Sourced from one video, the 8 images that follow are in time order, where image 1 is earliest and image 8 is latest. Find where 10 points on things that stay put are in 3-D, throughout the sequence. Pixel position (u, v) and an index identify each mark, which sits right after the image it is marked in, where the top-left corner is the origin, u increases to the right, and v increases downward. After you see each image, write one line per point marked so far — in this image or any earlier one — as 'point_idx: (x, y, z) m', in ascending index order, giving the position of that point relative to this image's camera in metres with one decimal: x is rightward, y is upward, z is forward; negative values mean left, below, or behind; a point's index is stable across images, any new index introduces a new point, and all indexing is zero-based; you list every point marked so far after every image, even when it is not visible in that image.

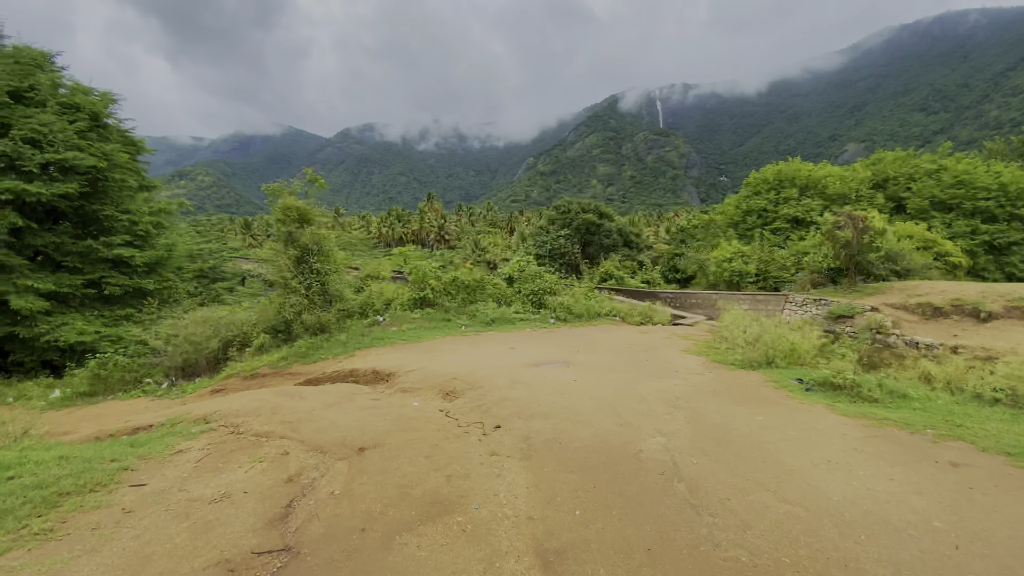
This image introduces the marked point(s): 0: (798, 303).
0: (+10.6, -0.5, +18.0) m
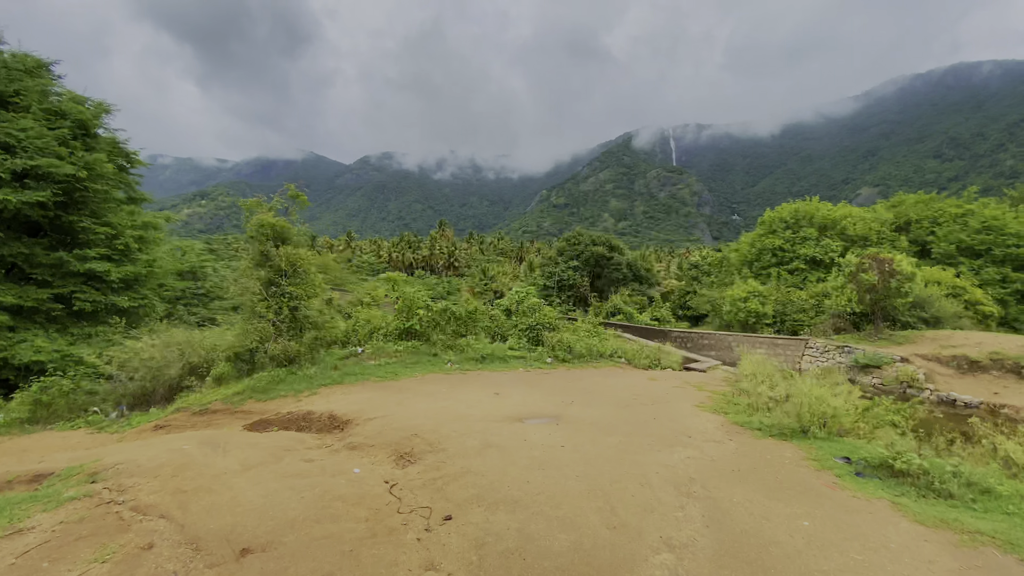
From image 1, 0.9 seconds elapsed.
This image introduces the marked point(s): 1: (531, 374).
0: (+10.5, -2.1, +16.7) m
1: (+0.3, -1.6, +8.8) m
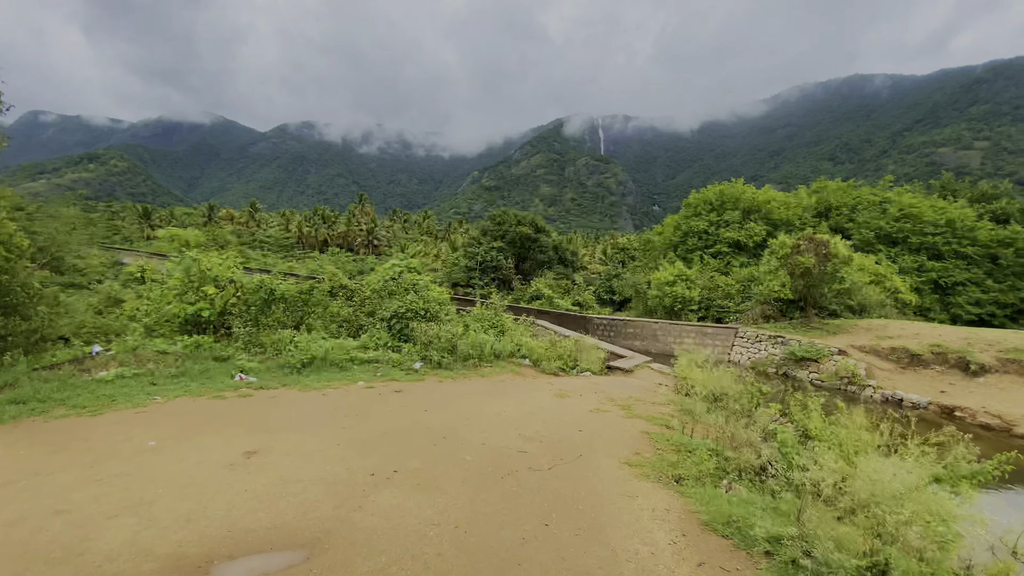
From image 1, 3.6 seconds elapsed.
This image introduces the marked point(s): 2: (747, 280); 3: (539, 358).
0: (+7.3, -1.6, +14.8) m
1: (-1.7, -1.2, +5.5) m
2: (+8.7, +0.3, +17.8) m
3: (+0.4, -1.1, +7.5) m
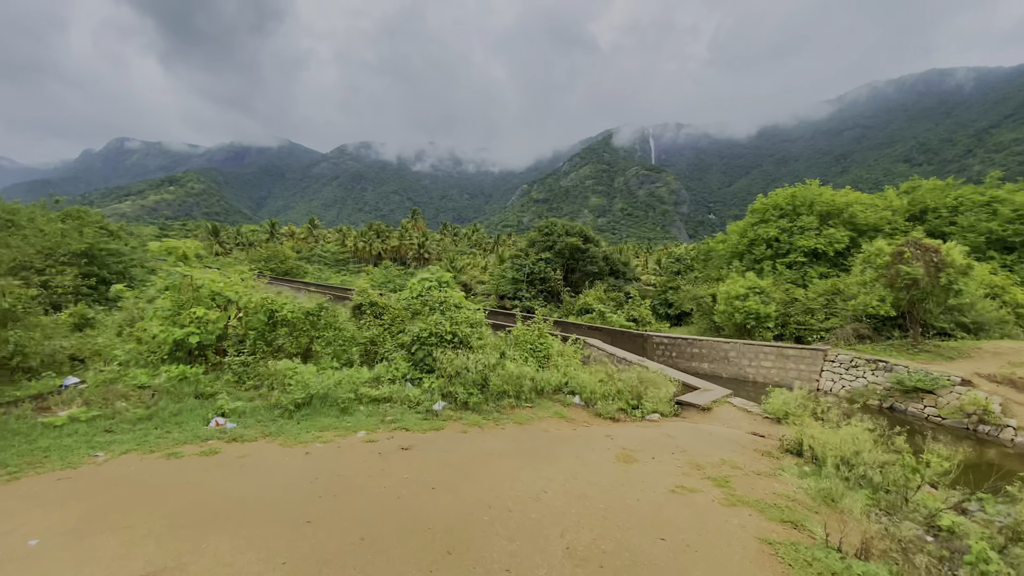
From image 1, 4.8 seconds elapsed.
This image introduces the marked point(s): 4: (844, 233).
0: (+8.6, -2.0, +12.5) m
1: (-1.3, -1.4, +4.2) m
2: (+10.3, -0.2, +15.4) m
3: (+1.0, -1.4, +6.0) m
4: (+12.5, +2.1, +17.9) m
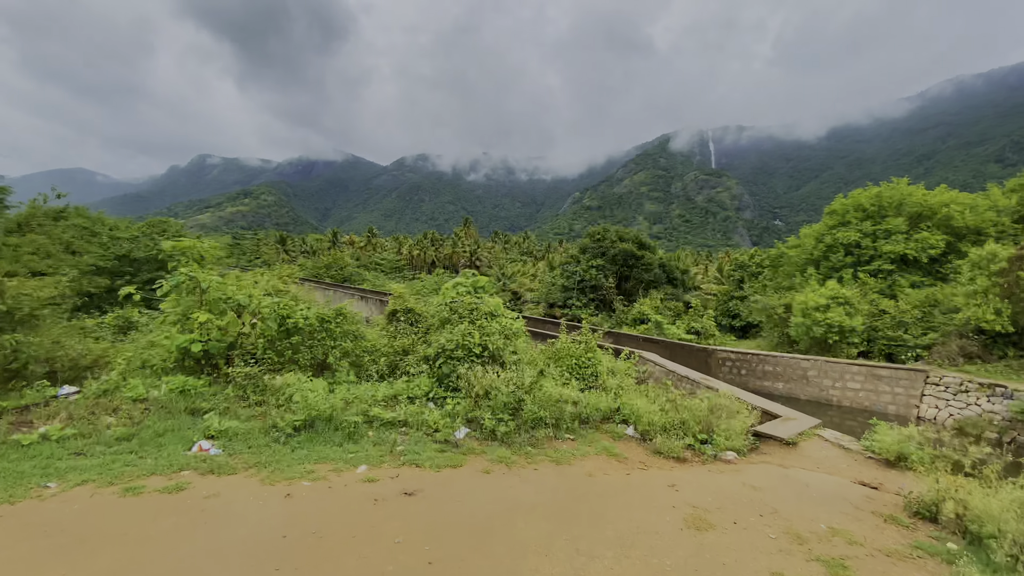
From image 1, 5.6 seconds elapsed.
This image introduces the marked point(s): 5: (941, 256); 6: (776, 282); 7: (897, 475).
0: (+9.6, -2.2, +10.5) m
1: (-1.1, -1.4, +3.3) m
2: (+11.7, -0.5, +13.3) m
3: (+1.4, -1.5, +4.9) m
4: (+14.1, +1.7, +15.6) m
5: (+13.4, +1.0, +15.1) m
6: (+11.1, +0.3, +19.9) m
7: (+4.1, -2.0, +5.0) m
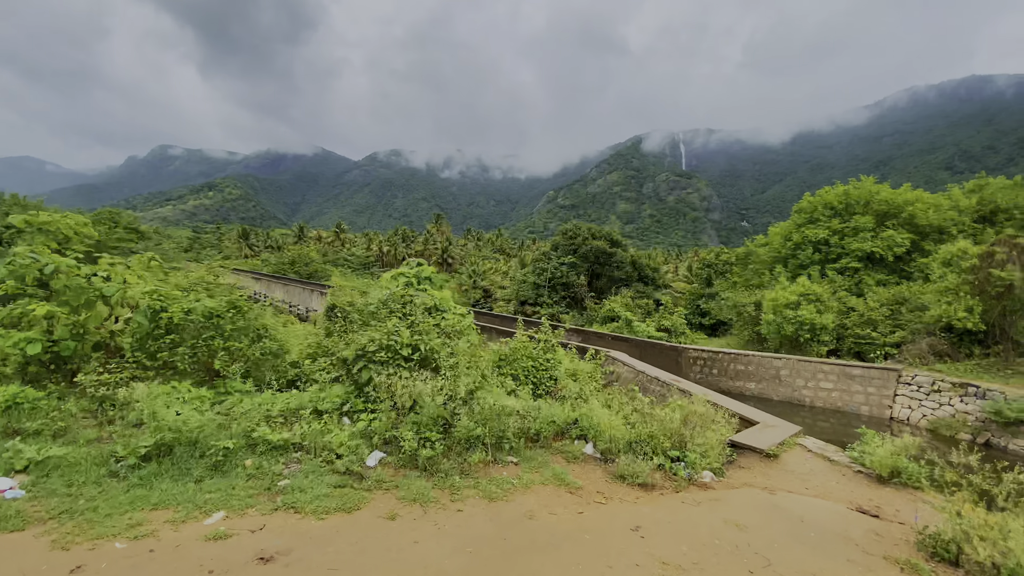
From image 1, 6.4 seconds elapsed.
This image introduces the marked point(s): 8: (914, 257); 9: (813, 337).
0: (+8.8, -2.1, +10.1) m
1: (-1.6, -1.3, +2.3) m
2: (+10.6, -0.4, +13.0) m
3: (+0.9, -1.4, +4.1) m
4: (+13.0, +1.8, +15.4) m
5: (+12.3, +1.1, +14.9) m
6: (+9.7, +0.4, +19.6) m
7: (+3.5, -1.9, +4.3) m
8: (+12.9, +1.0, +15.2) m
9: (+8.4, -1.3, +13.1) m
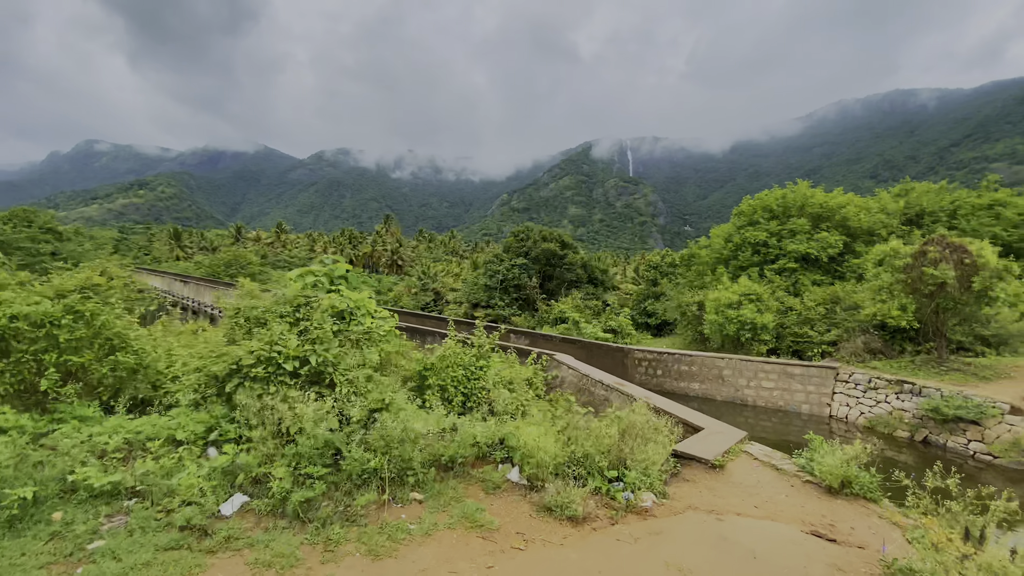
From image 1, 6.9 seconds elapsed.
0: (+7.5, -2.1, +10.2) m
1: (-2.0, -1.3, +1.5) m
2: (+9.1, -0.4, +13.3) m
3: (+0.2, -1.3, +3.5) m
4: (+11.2, +1.8, +16.0) m
5: (+10.6, +1.1, +15.4) m
6: (+7.5, +0.3, +19.8) m
7: (+2.8, -1.9, +3.9) m
8: (+11.1, +1.0, +15.8) m
9: (+6.8, -1.3, +13.2) m
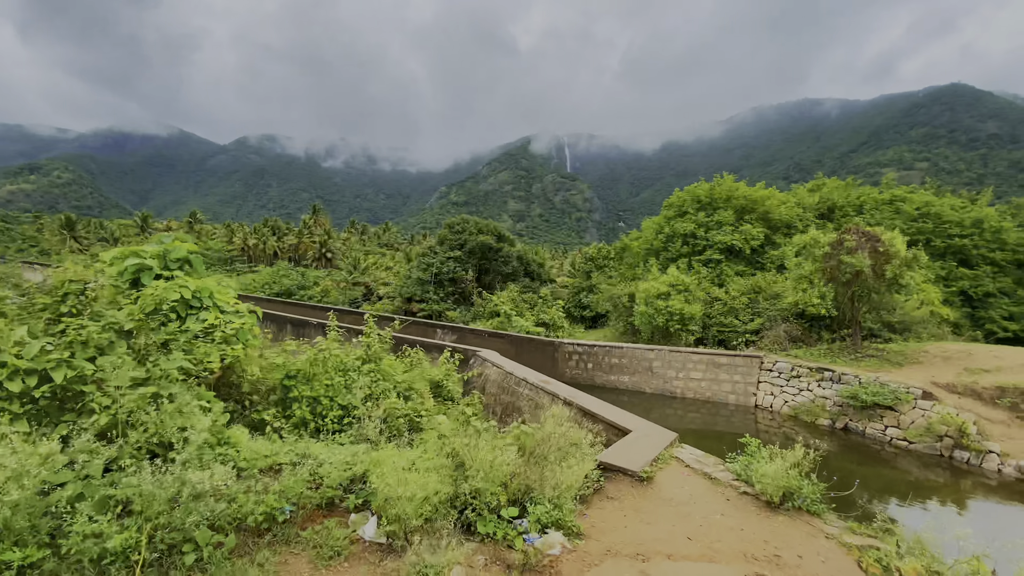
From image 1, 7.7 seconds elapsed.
0: (+5.8, -1.8, +10.1) m
1: (-2.5, -1.2, +0.3) m
2: (+7.0, -0.1, +13.3) m
3: (-0.5, -1.2, +2.5) m
4: (+8.7, +2.2, +16.2) m
5: (+8.2, +1.4, +15.6) m
6: (+4.6, +0.7, +19.6) m
7: (+2.0, -1.7, +3.3) m
8: (+8.7, +1.4, +16.1) m
9: (+4.8, -1.1, +13.0) m
